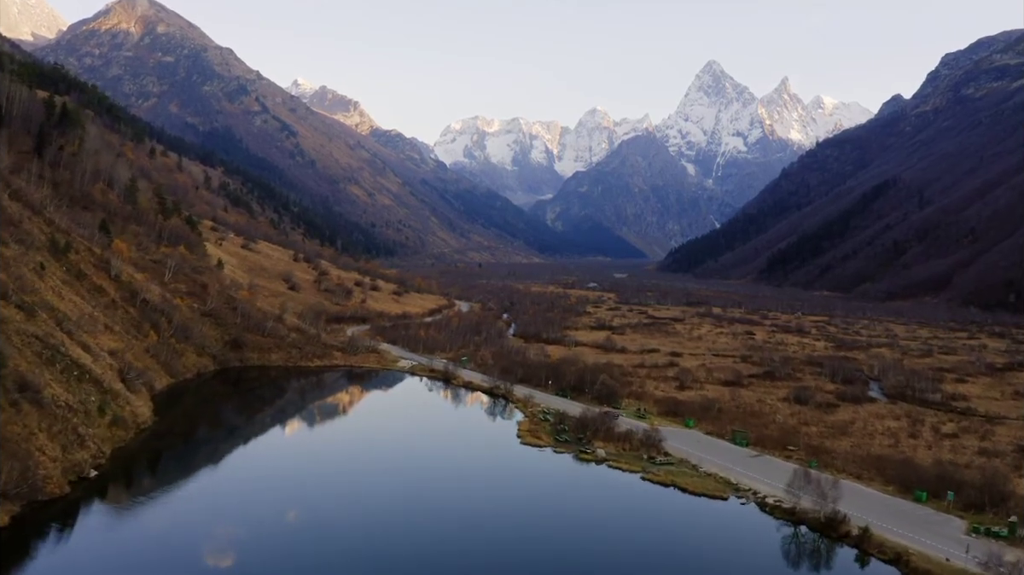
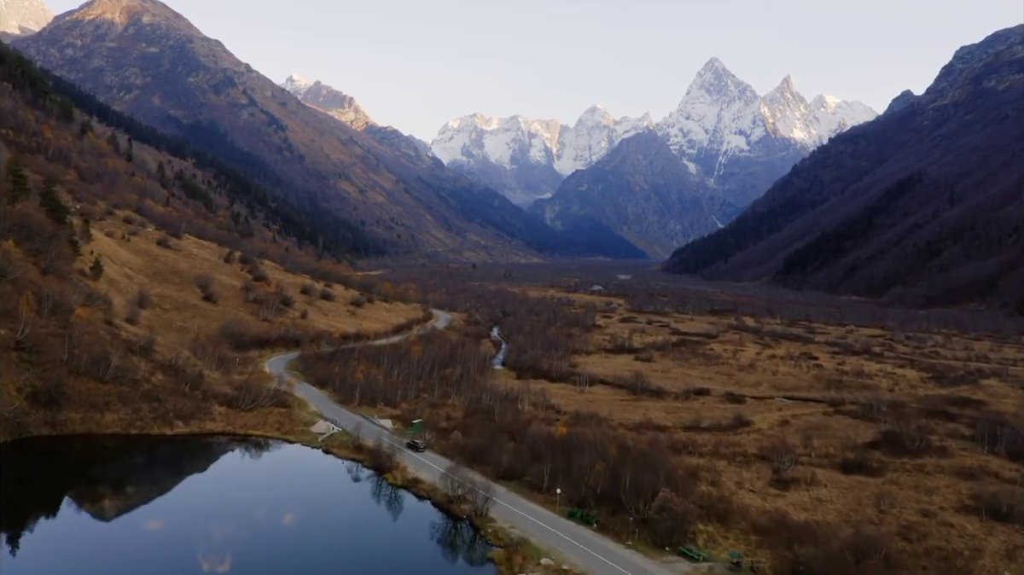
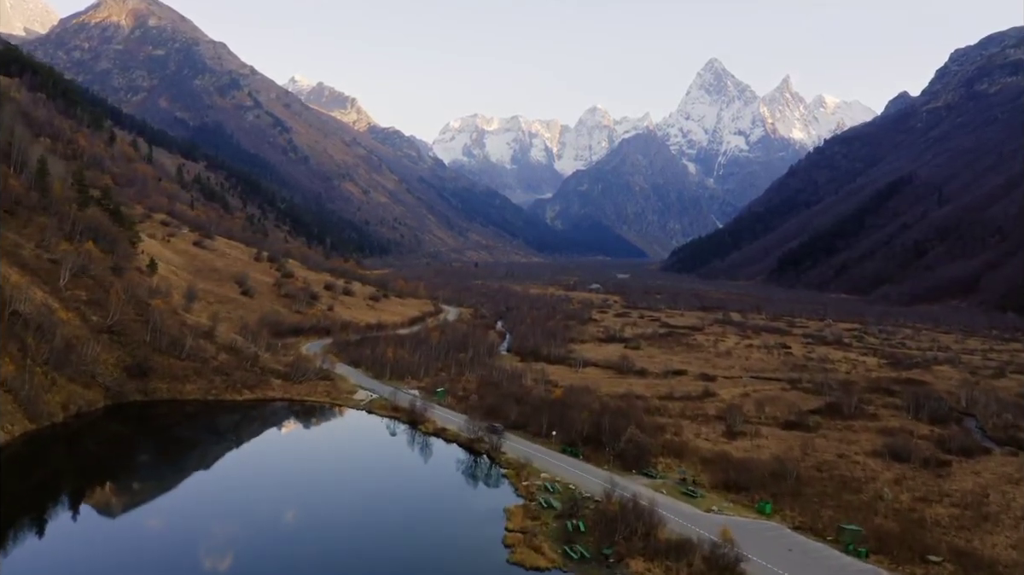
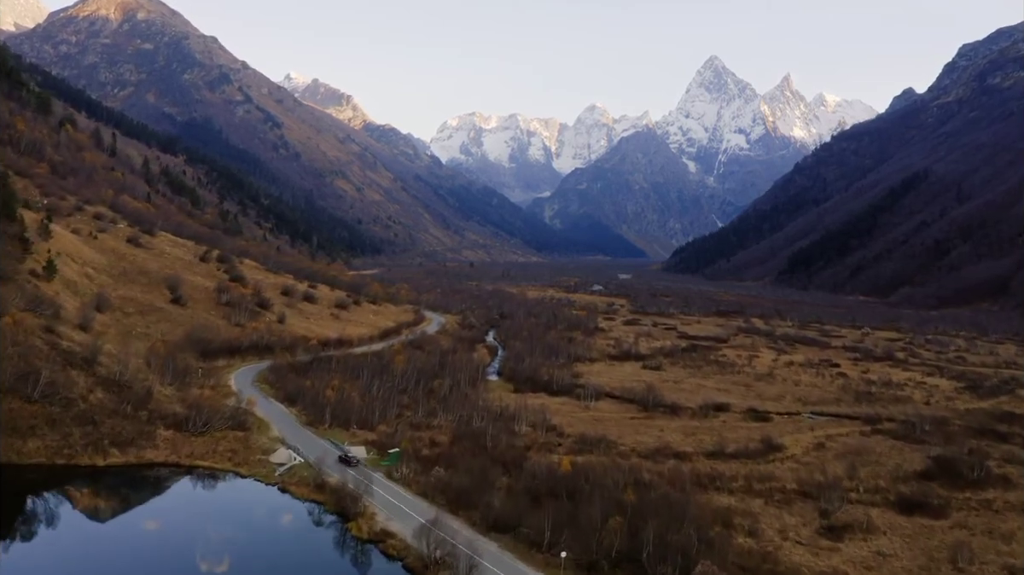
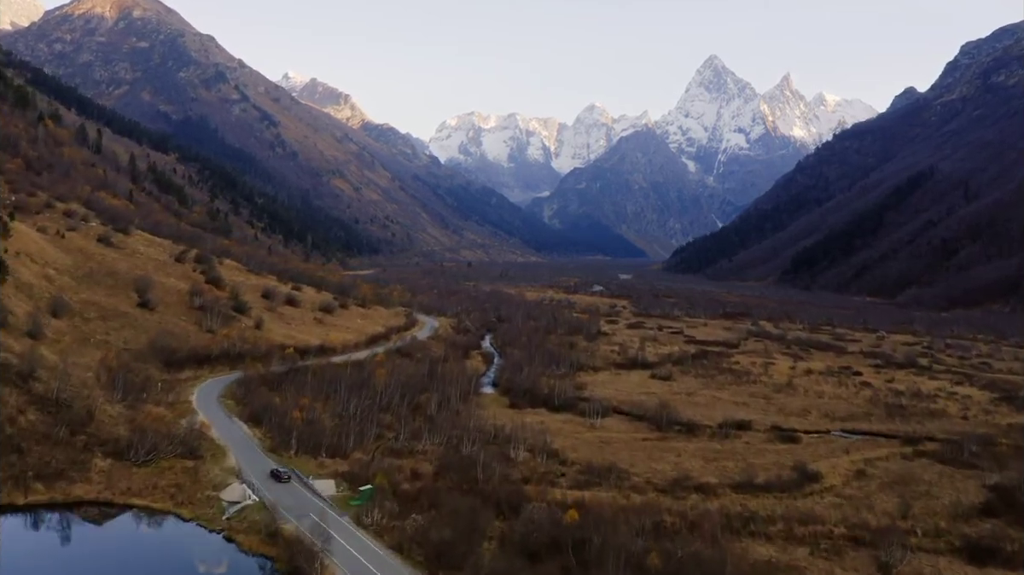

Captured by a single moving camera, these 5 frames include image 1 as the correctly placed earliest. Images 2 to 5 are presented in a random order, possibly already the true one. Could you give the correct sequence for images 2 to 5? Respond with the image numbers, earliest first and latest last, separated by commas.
3, 2, 4, 5
